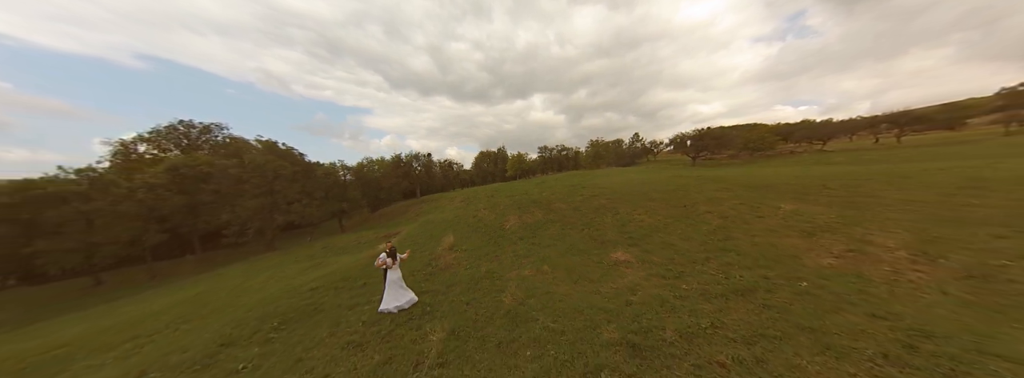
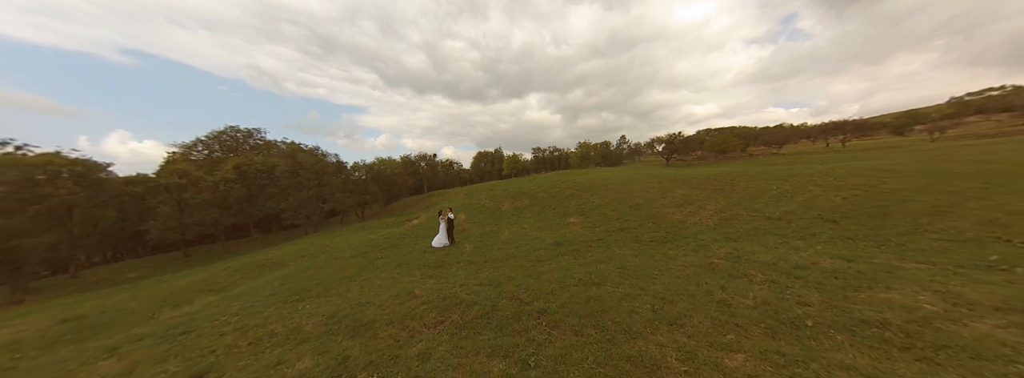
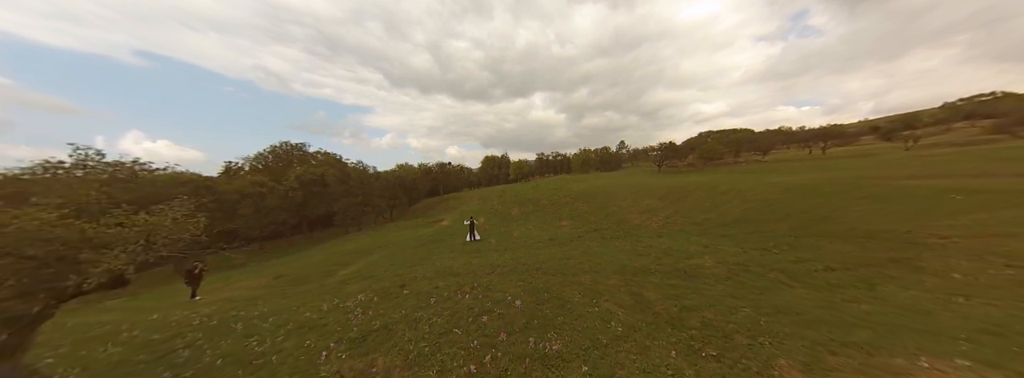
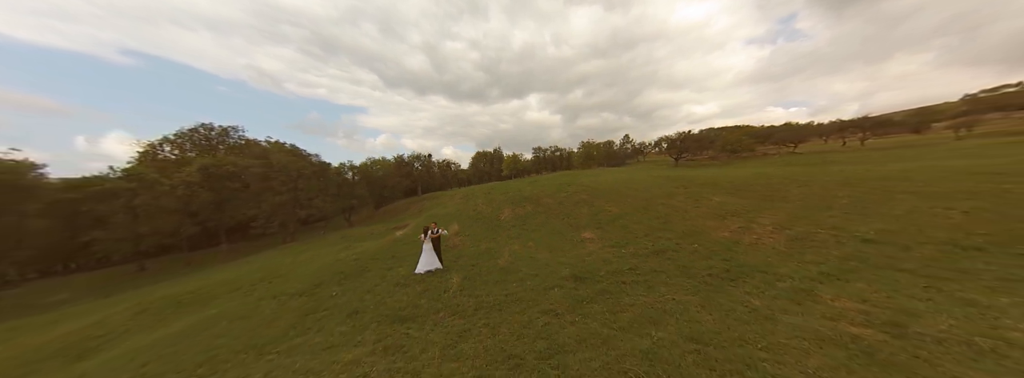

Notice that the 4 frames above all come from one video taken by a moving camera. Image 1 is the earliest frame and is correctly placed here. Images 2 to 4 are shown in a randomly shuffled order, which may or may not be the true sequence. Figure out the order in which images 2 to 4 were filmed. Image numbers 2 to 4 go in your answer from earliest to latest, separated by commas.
4, 2, 3
